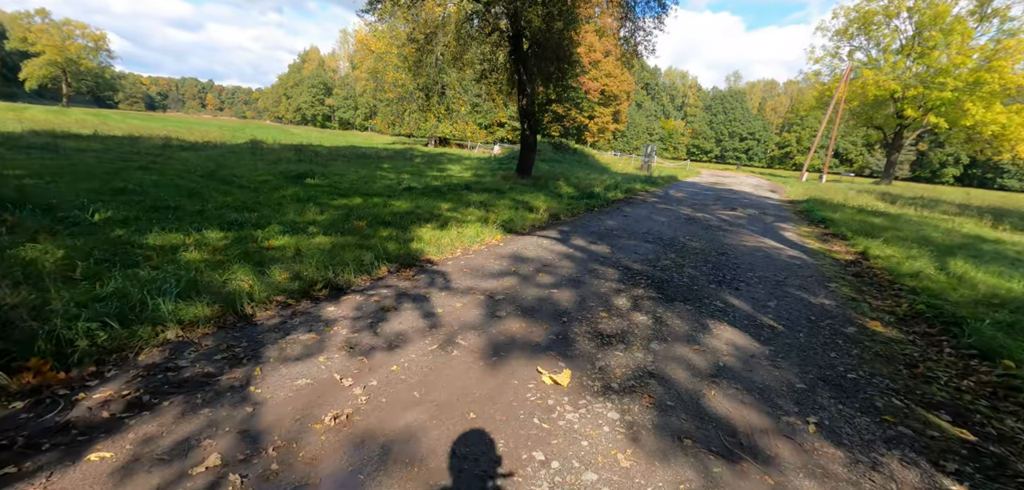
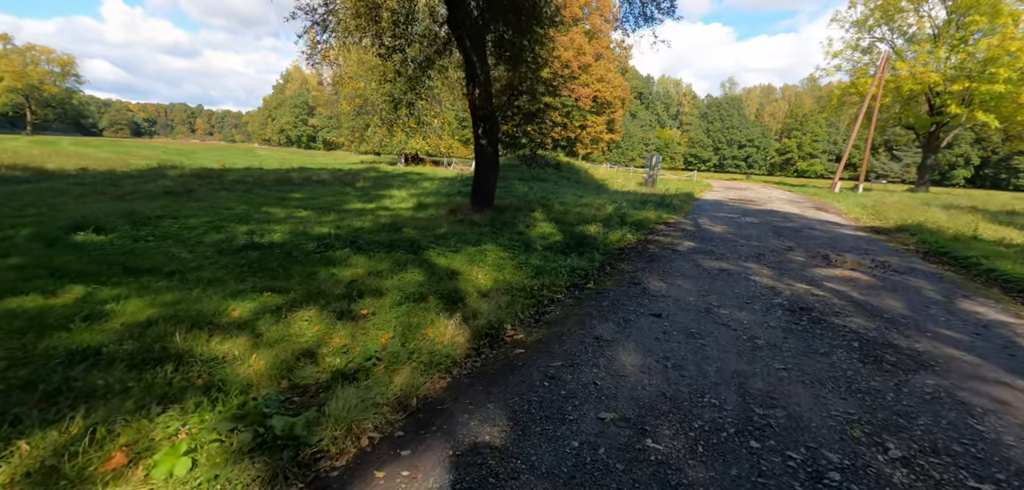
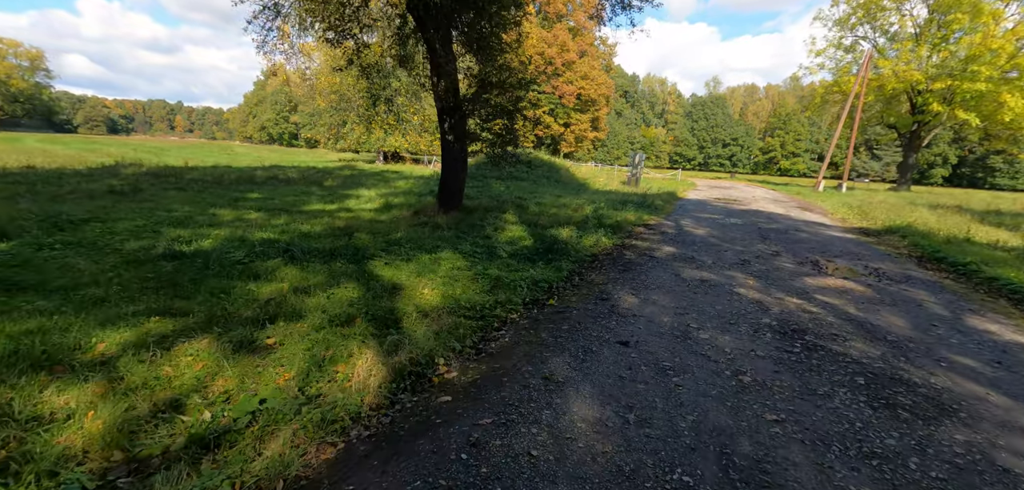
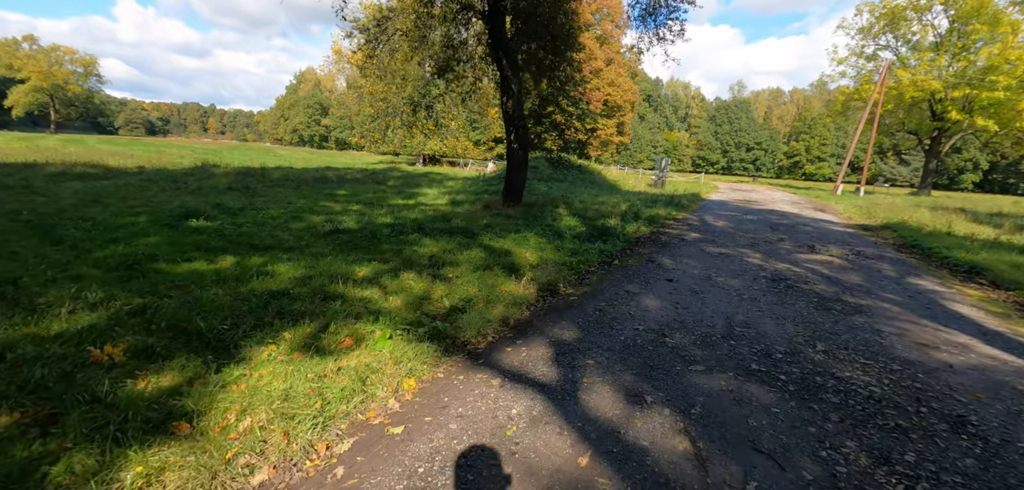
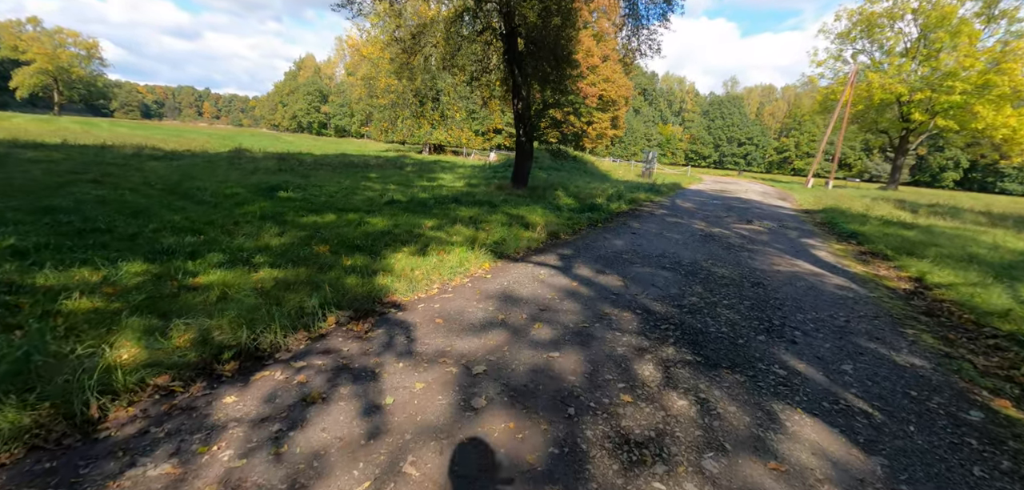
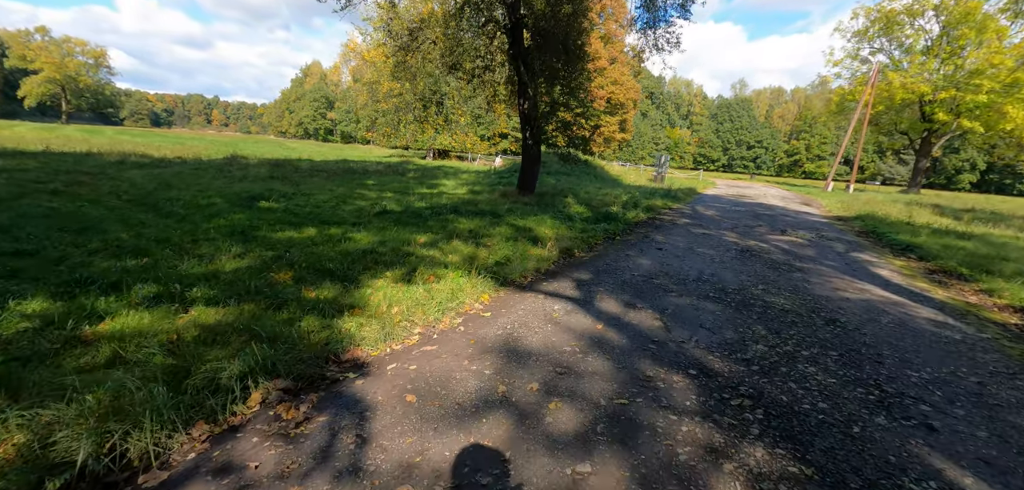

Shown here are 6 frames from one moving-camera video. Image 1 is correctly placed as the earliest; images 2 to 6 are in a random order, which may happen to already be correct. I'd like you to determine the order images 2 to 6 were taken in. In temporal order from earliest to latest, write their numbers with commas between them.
5, 6, 4, 2, 3
